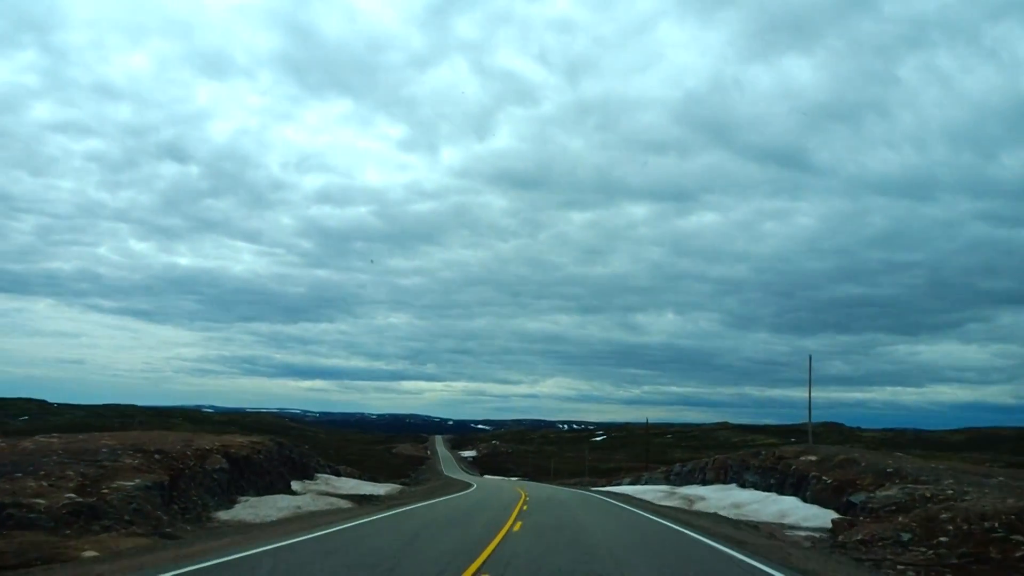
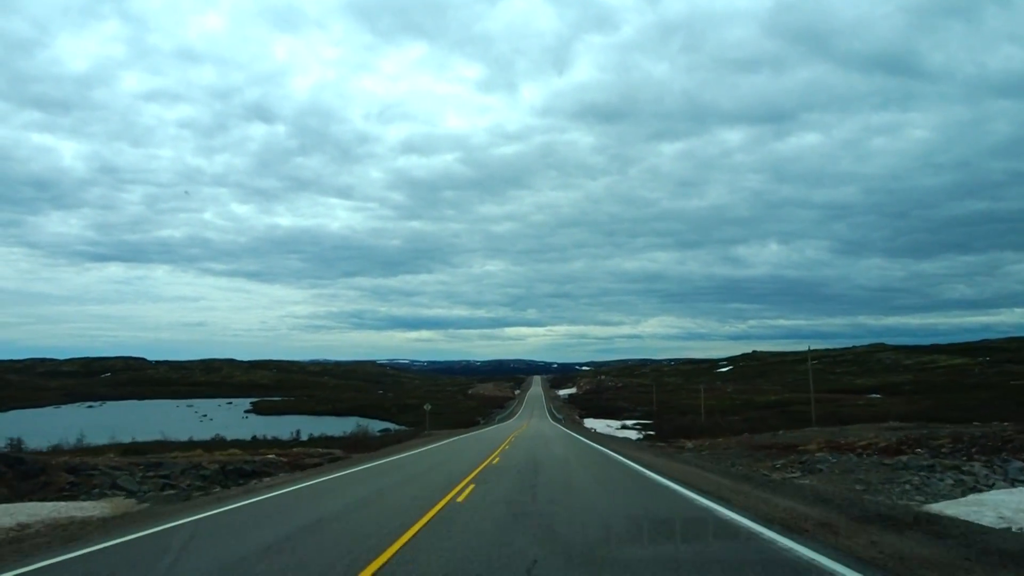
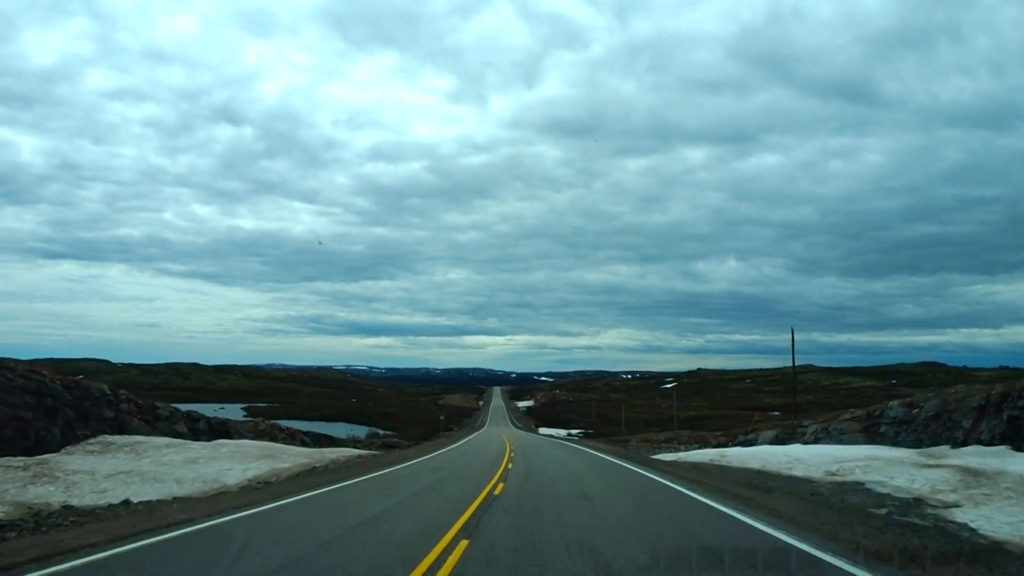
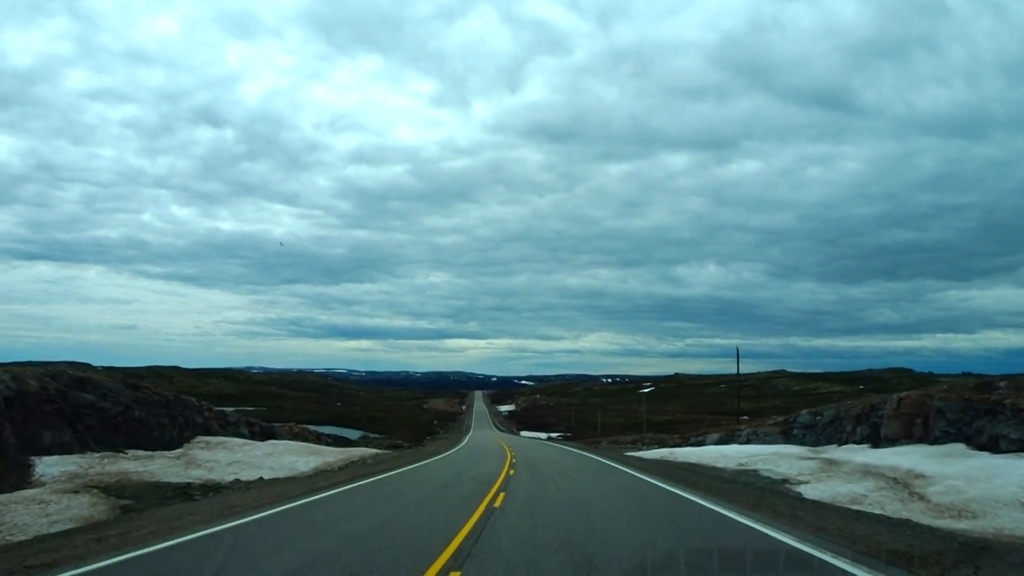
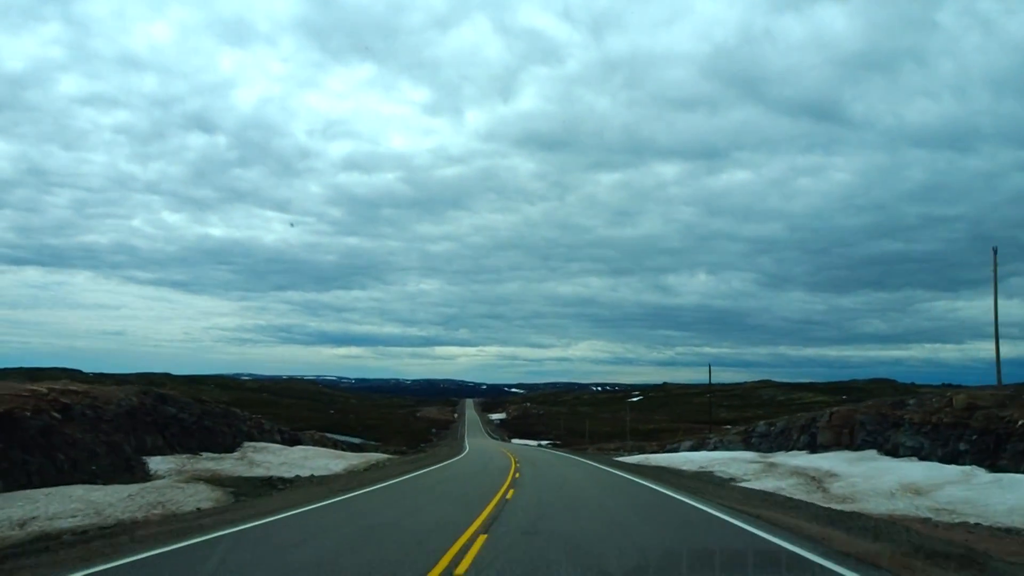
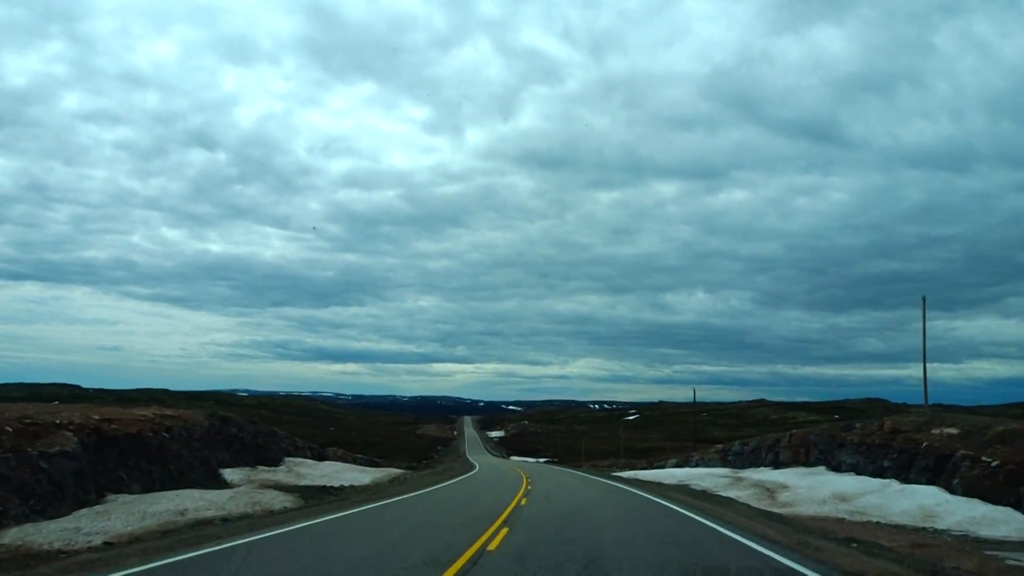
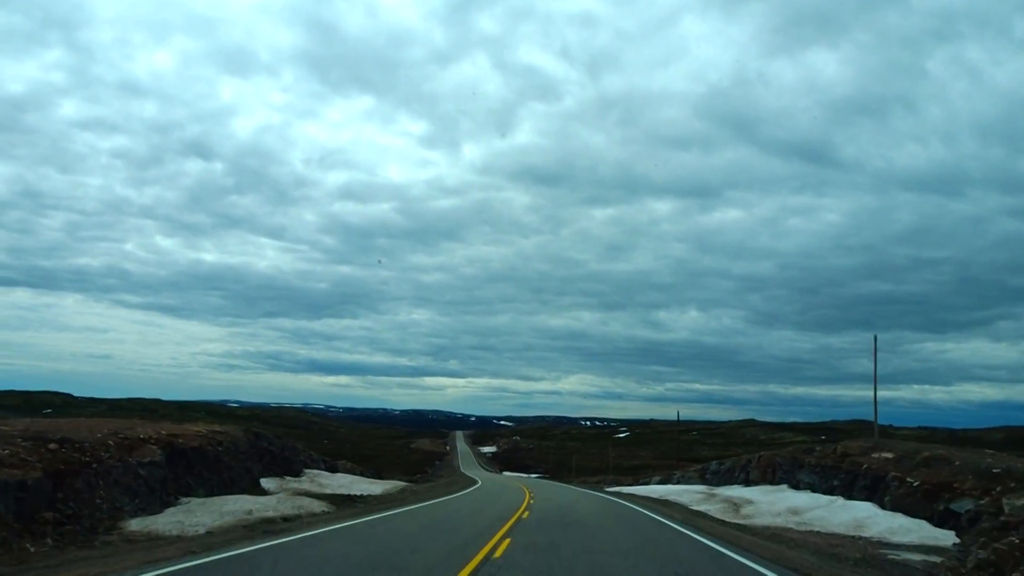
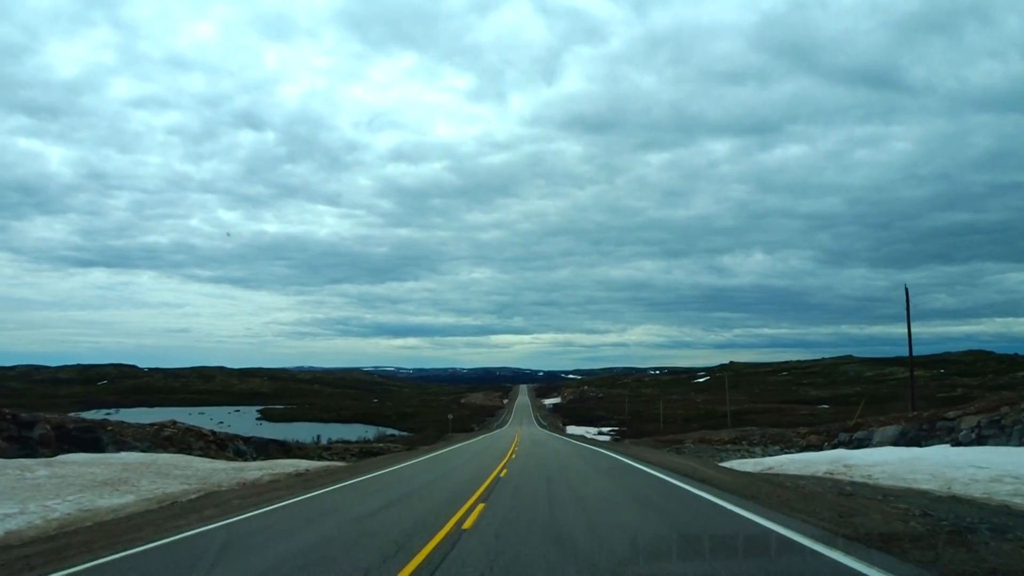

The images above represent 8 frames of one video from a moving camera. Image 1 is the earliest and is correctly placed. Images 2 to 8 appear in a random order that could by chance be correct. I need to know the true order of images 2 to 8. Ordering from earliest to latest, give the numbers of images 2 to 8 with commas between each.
7, 6, 5, 4, 3, 8, 2
